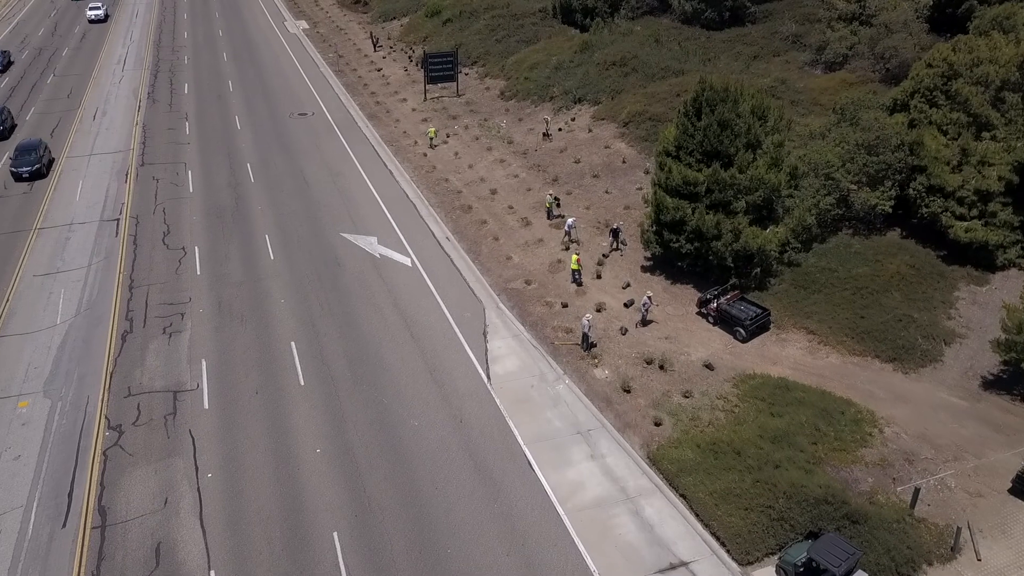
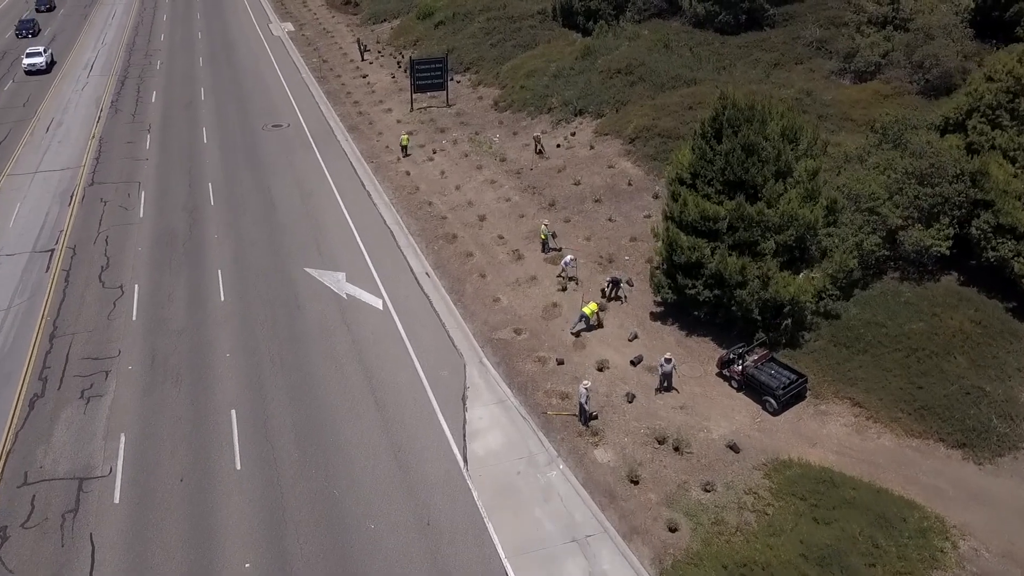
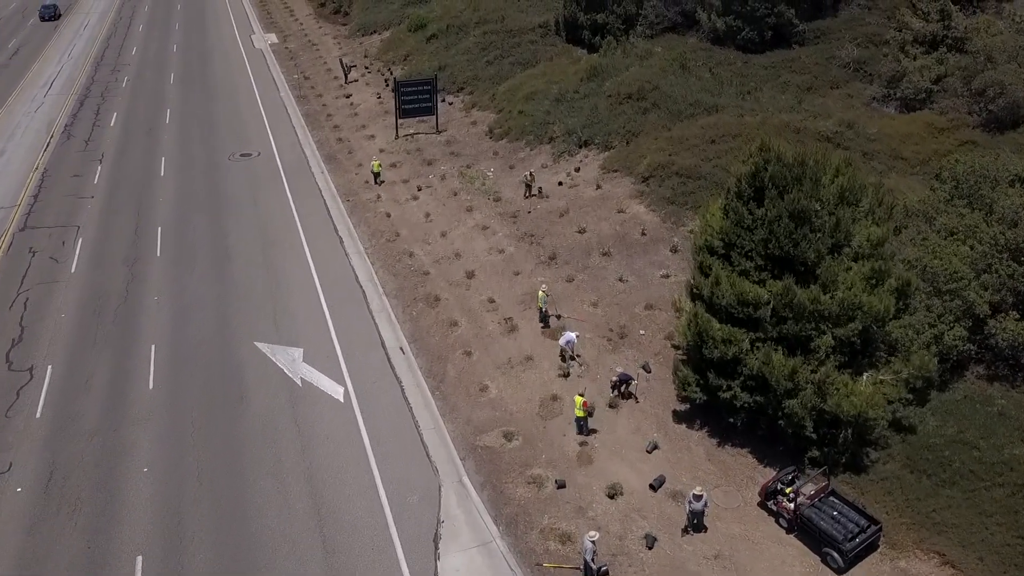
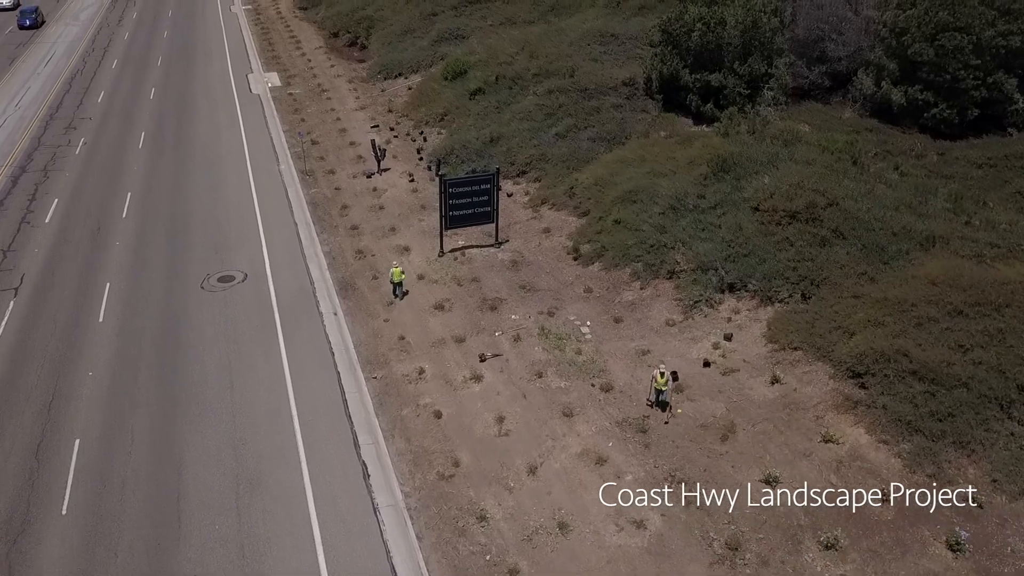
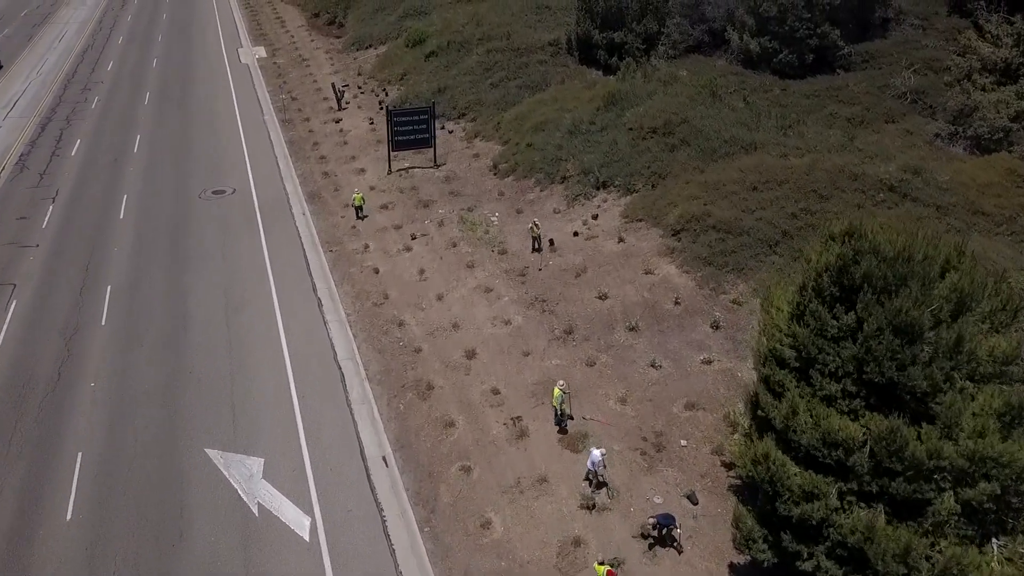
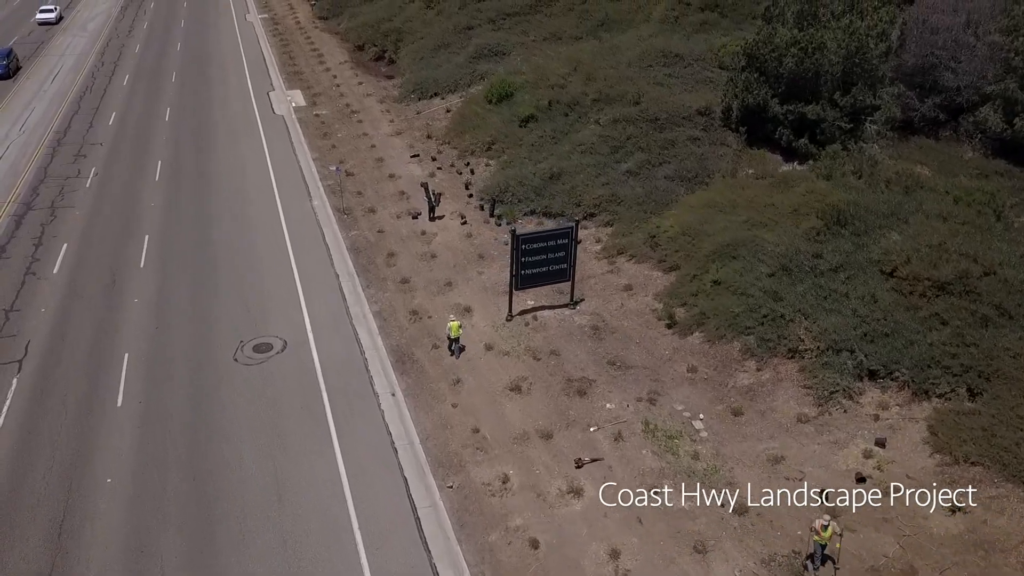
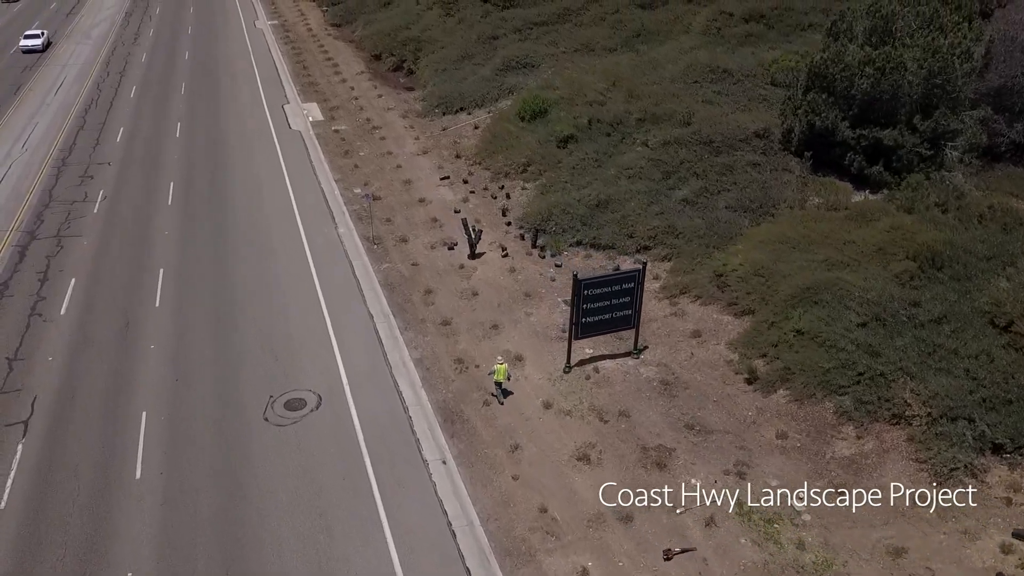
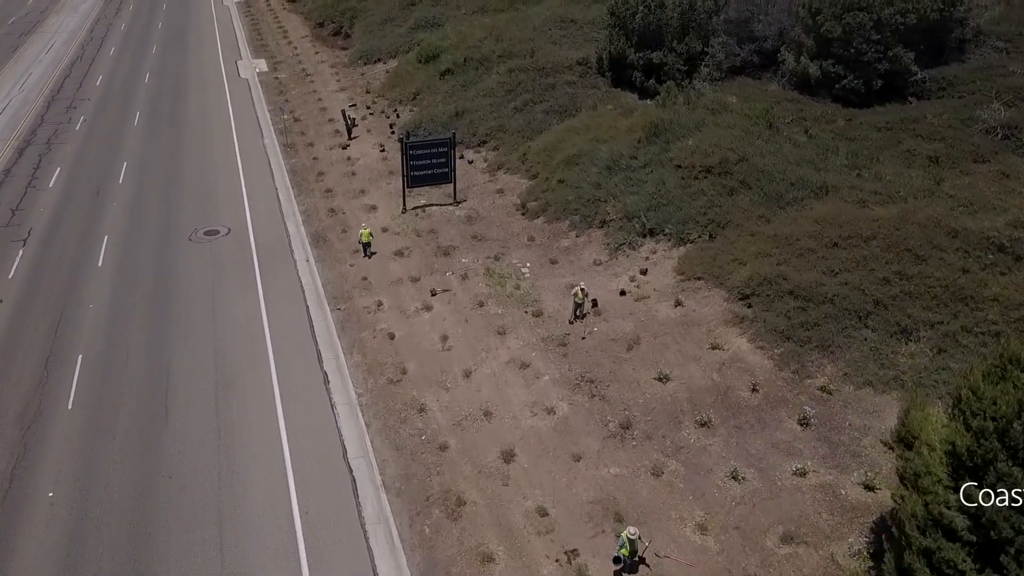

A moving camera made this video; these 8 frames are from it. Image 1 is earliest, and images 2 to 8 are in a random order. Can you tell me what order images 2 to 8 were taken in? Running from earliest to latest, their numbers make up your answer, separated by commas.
2, 3, 5, 8, 4, 6, 7
